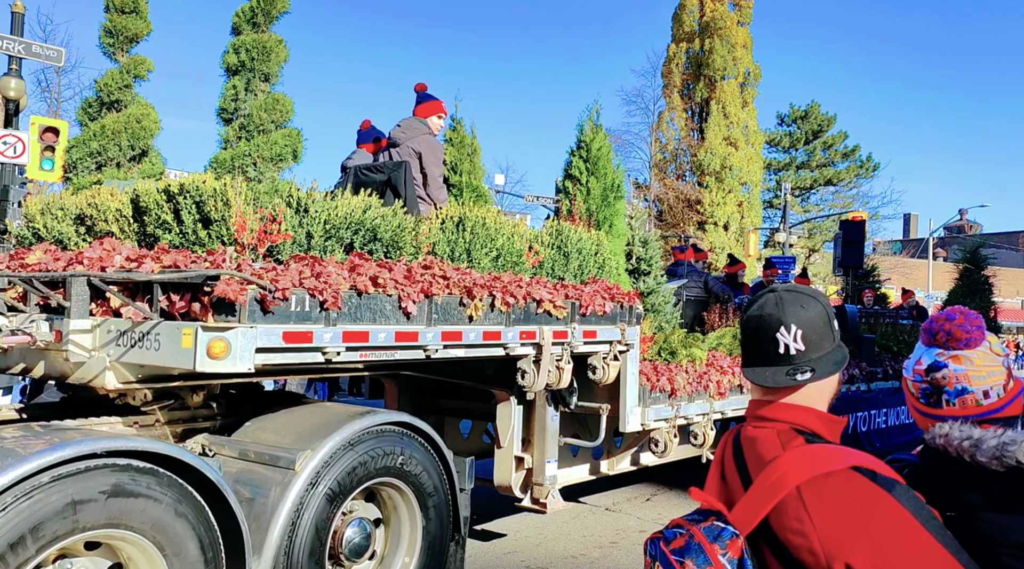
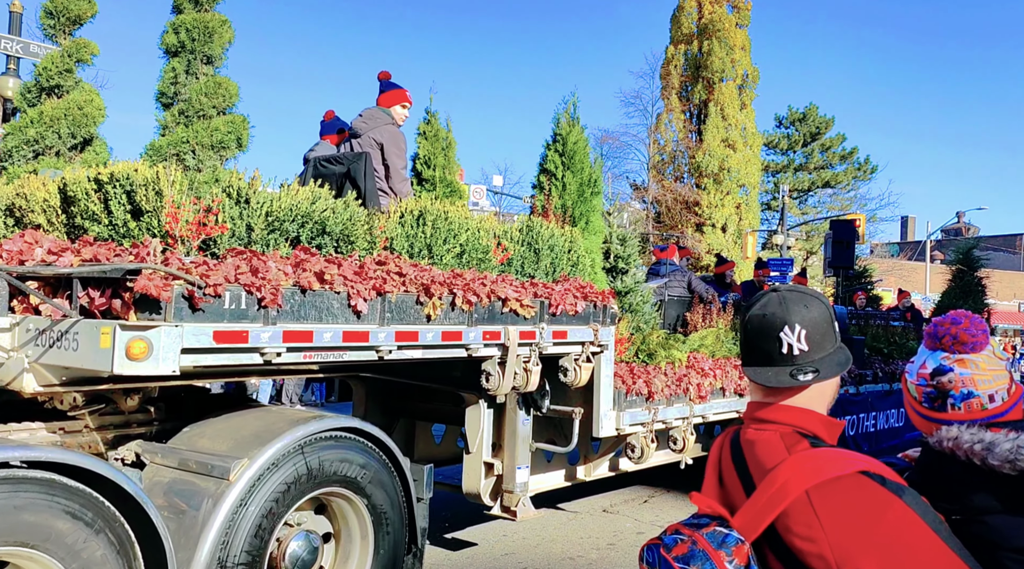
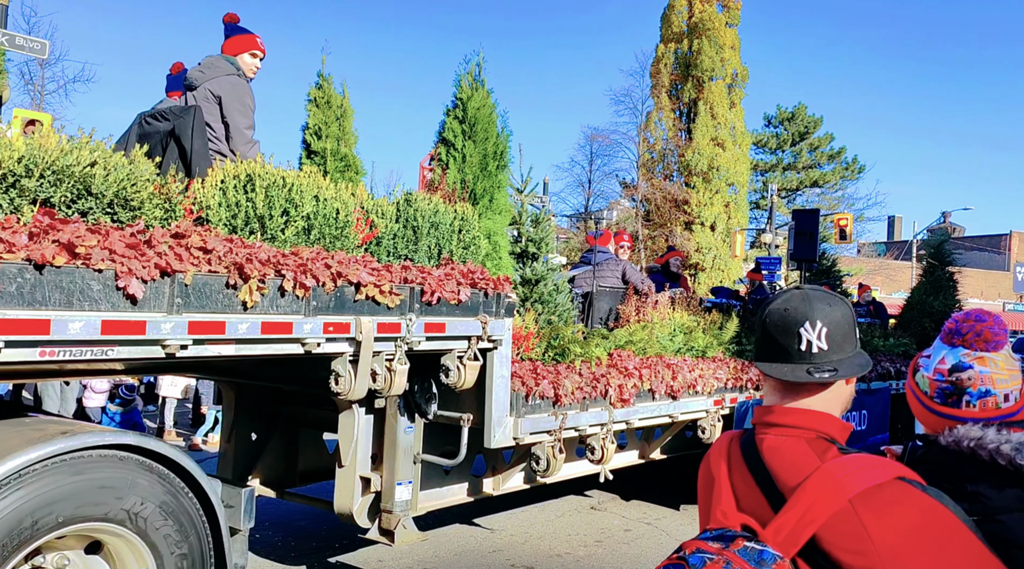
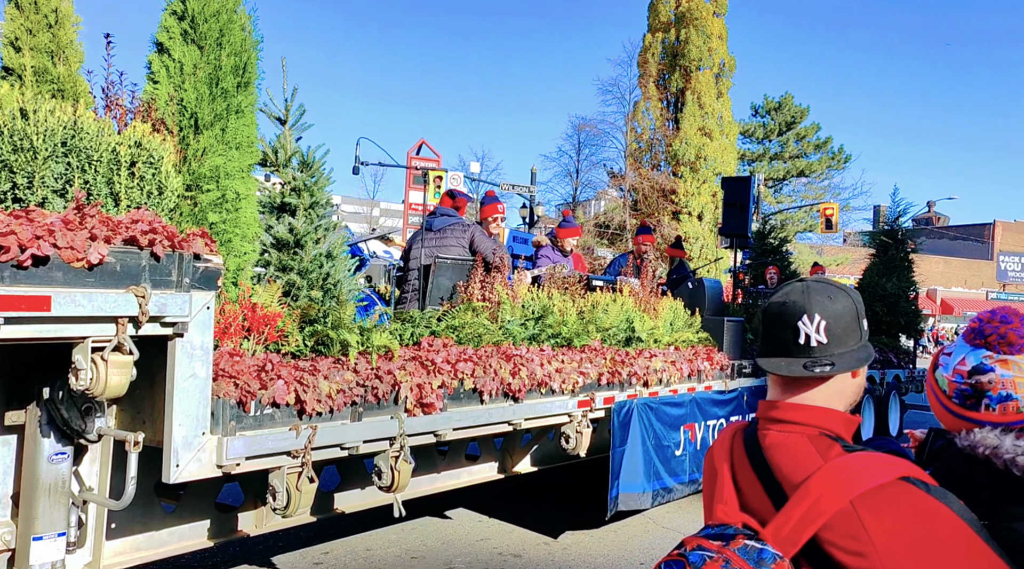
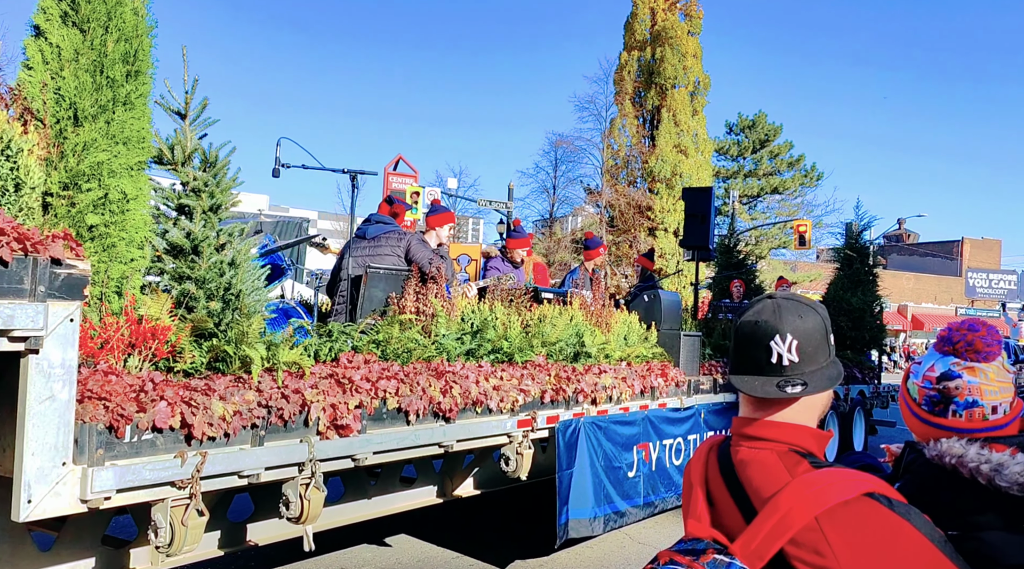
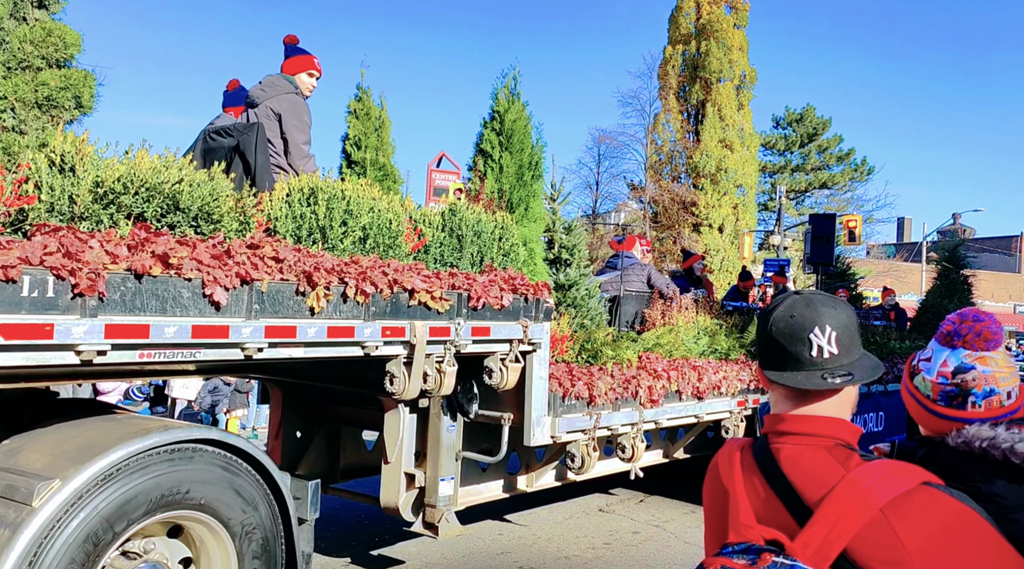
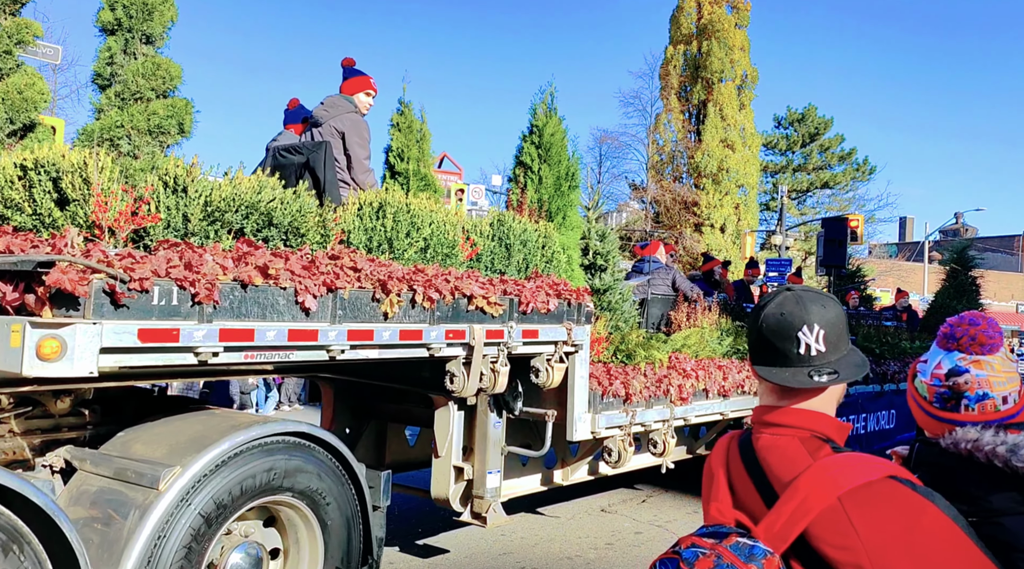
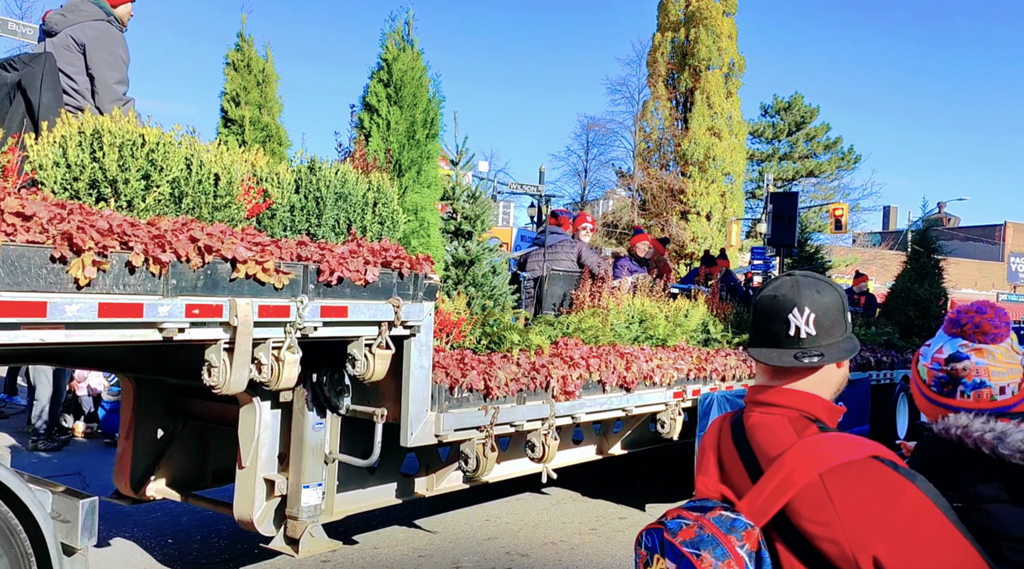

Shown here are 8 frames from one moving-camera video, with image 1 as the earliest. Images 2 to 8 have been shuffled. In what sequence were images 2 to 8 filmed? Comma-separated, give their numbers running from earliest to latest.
2, 7, 6, 3, 8, 4, 5
